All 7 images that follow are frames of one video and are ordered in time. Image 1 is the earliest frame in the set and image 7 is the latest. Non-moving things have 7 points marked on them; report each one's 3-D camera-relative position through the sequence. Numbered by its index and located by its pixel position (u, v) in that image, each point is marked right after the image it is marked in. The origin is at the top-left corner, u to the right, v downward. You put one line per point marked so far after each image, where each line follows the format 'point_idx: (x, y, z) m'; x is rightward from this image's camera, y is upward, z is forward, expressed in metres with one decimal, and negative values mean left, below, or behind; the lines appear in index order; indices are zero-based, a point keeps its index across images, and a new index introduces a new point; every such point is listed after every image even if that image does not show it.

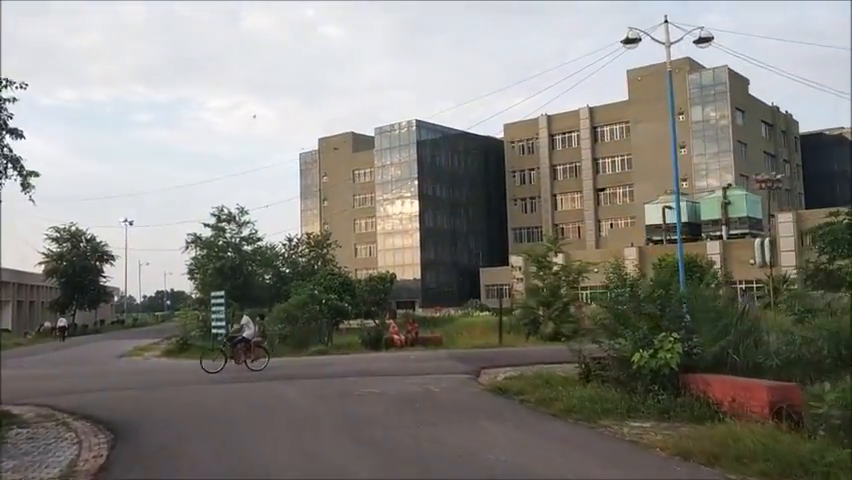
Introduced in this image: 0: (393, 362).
0: (-0.6, -2.4, +15.4) m
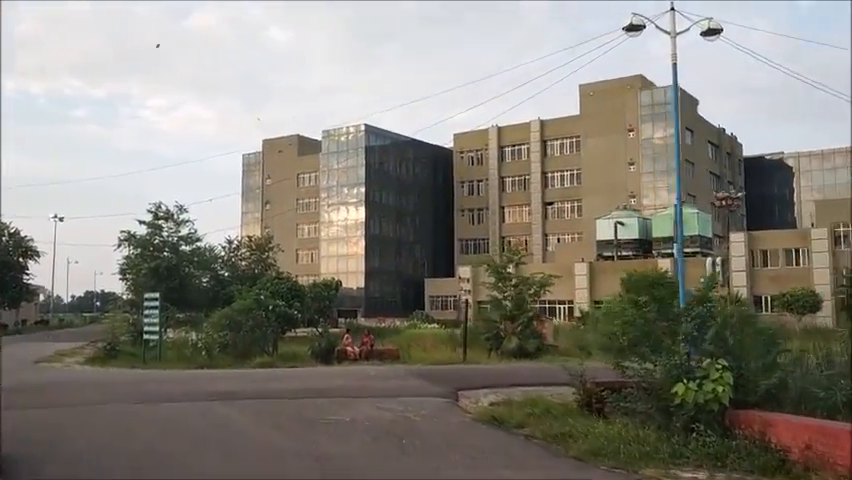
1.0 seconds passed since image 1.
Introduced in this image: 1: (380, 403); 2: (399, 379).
0: (-1.2, -2.4, +13.5) m
1: (-0.6, -2.1, +10.1) m
2: (-0.4, -2.4, +13.5) m
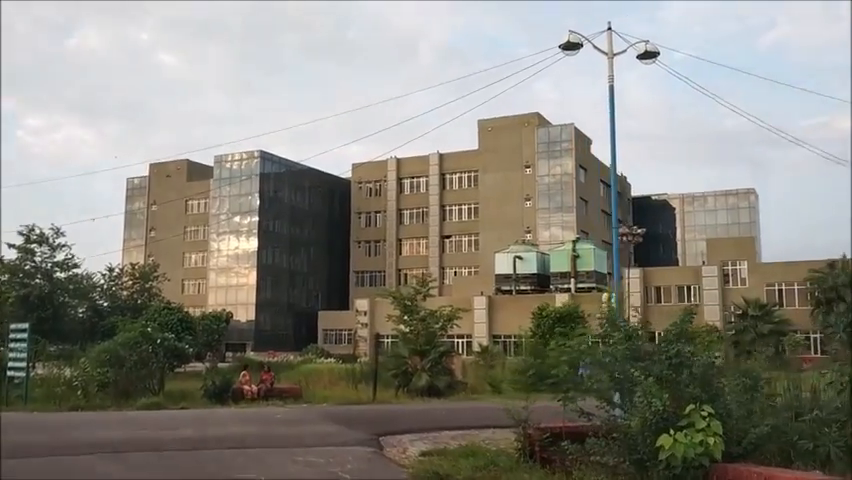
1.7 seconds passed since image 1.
0: (-2.5, -2.7, +11.9) m
1: (-1.4, -2.3, +8.7) m
2: (-1.7, -2.8, +12.0) m
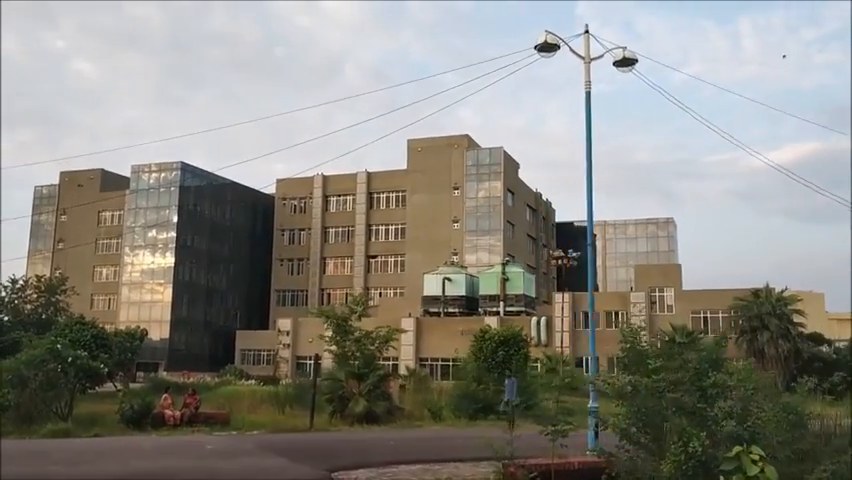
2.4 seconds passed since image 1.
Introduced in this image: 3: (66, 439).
0: (-3.1, -2.8, +10.3) m
1: (-1.7, -2.4, +7.3) m
2: (-2.3, -2.9, +10.6) m
3: (-5.7, -3.2, +12.6) m
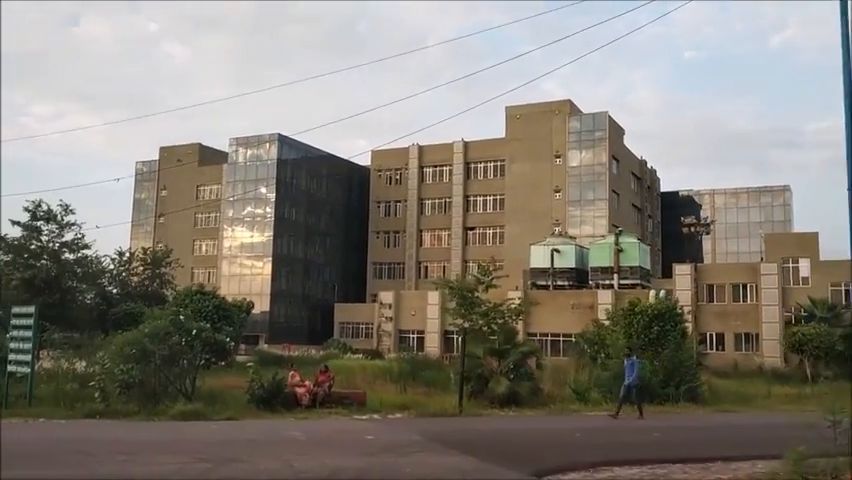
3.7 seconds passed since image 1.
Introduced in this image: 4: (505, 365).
0: (-0.8, -2.2, +8.5) m
1: (+0.3, -1.9, +5.3) m
2: (0.0, -2.3, +8.6) m
3: (-3.1, -2.5, +11.0) m
4: (+1.8, -2.8, +17.9) m
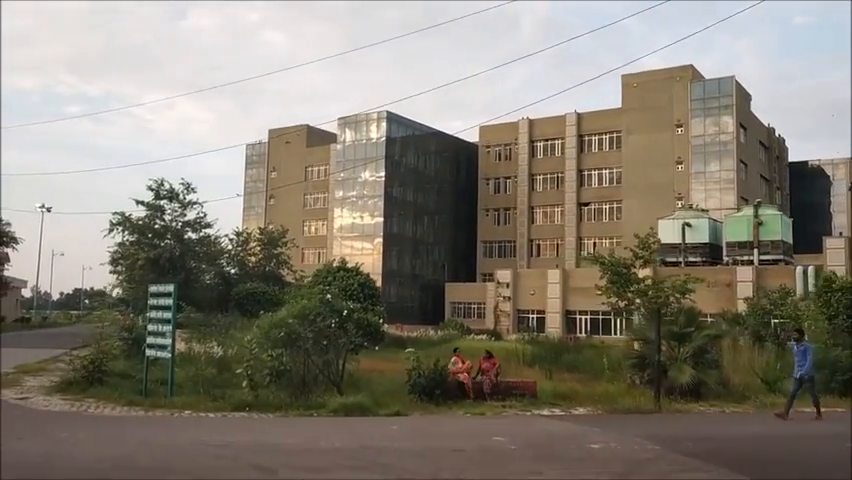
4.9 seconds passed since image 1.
0: (+1.4, -1.9, +6.5) m
1: (+2.1, -1.6, +3.2) m
2: (+2.2, -1.9, +6.6) m
3: (-0.6, -2.1, +9.3) m
4: (+5.1, -2.1, +15.5) m
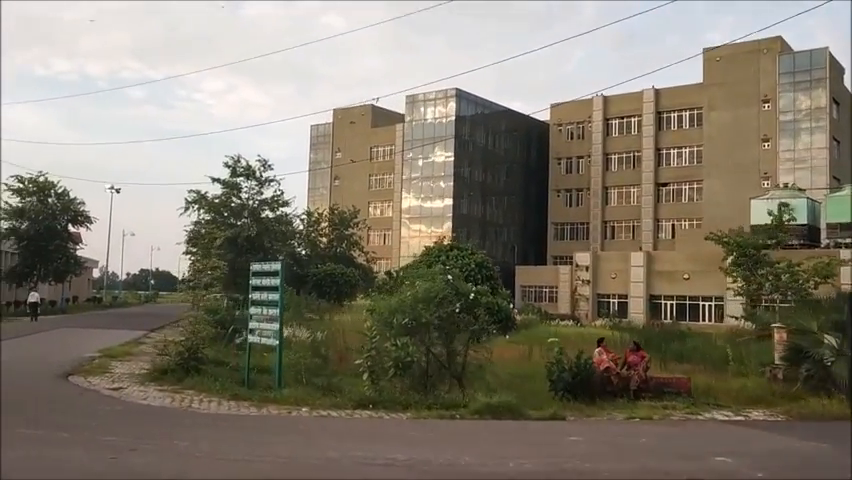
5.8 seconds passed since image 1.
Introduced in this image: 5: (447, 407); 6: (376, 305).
0: (+2.9, -1.6, +4.7) m
1: (+3.3, -1.4, +1.3) m
2: (+3.7, -1.7, +4.7) m
3: (+1.1, -1.8, +7.6) m
4: (+7.2, -1.7, +13.4) m
5: (+0.3, -2.0, +9.6) m
6: (-0.7, -0.9, +11.1) m
